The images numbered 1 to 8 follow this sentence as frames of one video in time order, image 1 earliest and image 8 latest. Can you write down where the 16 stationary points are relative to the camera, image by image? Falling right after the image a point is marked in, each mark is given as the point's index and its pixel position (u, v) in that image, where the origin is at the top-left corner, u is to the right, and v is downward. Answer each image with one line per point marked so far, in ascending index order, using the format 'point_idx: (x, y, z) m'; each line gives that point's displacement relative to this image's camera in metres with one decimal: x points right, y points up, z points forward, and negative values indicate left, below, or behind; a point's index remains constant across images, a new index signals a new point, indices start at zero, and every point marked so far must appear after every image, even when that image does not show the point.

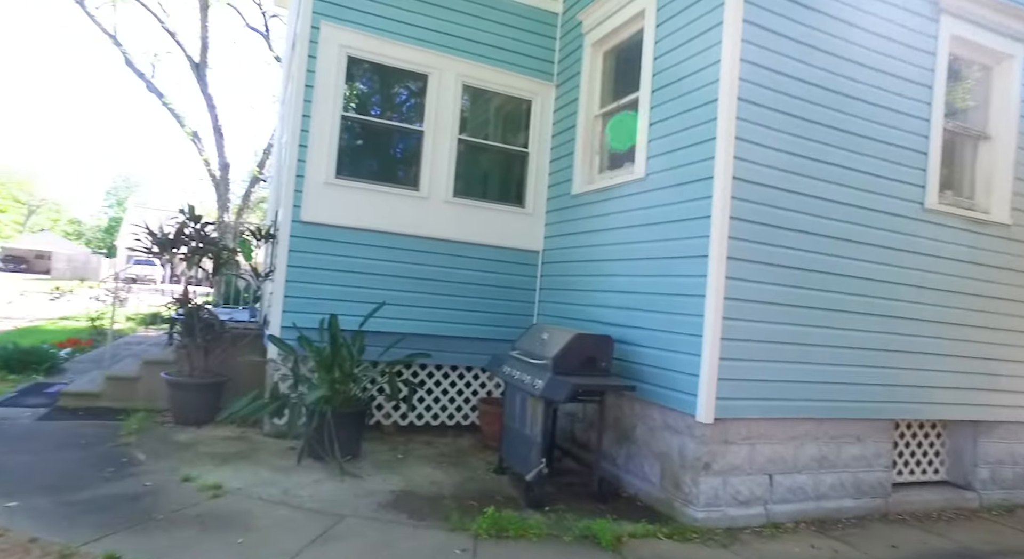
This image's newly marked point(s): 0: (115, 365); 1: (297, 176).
0: (-4.4, -1.0, +6.1) m
1: (-2.1, +1.0, +5.4) m
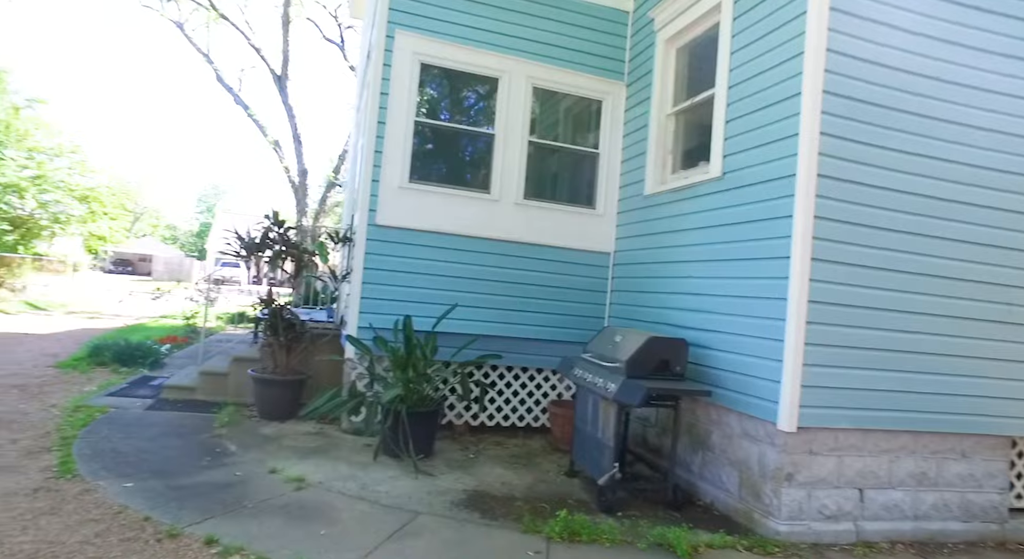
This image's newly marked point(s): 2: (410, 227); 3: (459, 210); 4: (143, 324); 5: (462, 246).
0: (-3.6, -1.0, +6.5) m
1: (-1.4, +1.0, +5.5) m
2: (-1.1, +0.5, +5.6) m
3: (-0.6, +0.7, +5.8) m
4: (-7.1, -0.9, +10.9) m
5: (-0.6, +0.4, +5.8) m
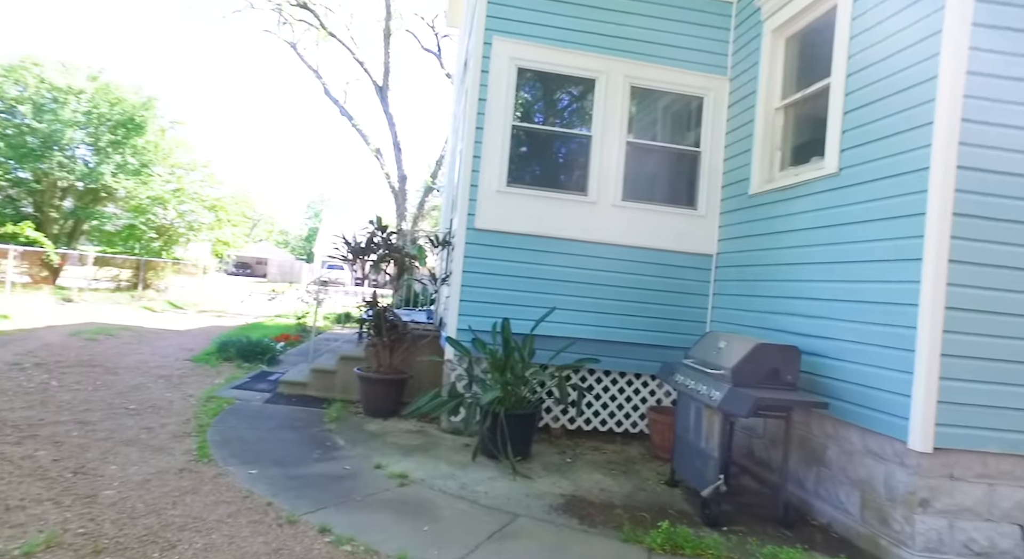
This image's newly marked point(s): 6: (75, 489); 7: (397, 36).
0: (-2.5, -1.0, +6.8) m
1: (-0.4, +1.0, +5.6) m
2: (0.0, +0.5, +5.7) m
3: (+0.5, +0.7, +5.8) m
4: (-5.3, -0.9, +11.7) m
5: (+0.4, +0.3, +5.8) m
6: (-2.5, -1.2, +3.0) m
7: (-3.7, +7.9, +17.4) m
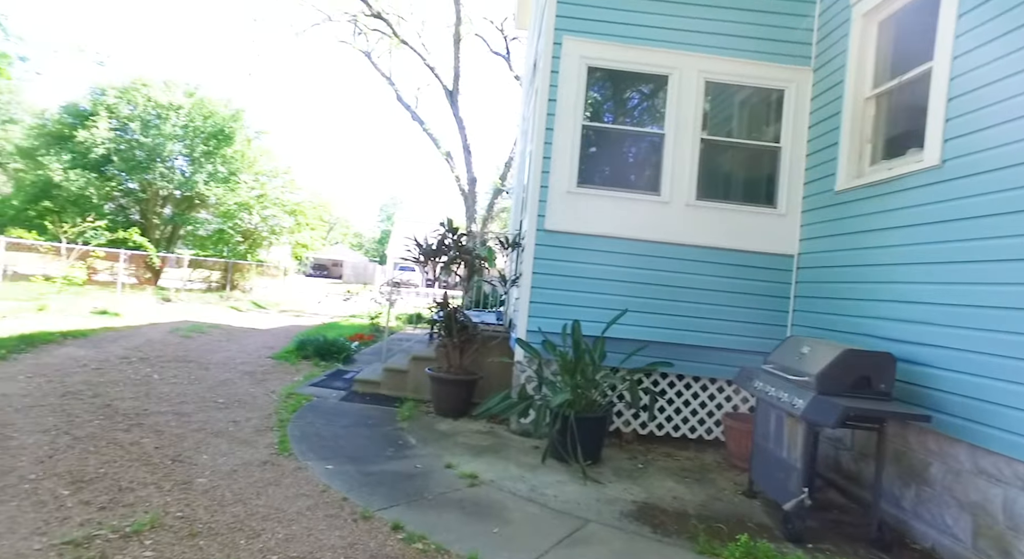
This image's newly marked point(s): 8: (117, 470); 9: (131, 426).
0: (-1.6, -1.0, +7.0) m
1: (+0.3, +1.0, +5.6) m
2: (+0.7, +0.5, +5.6) m
3: (+1.2, +0.7, +5.6) m
4: (-3.9, -1.0, +12.2) m
5: (+1.1, +0.3, +5.6) m
6: (-2.1, -1.2, +3.3) m
7: (-1.6, +7.8, +17.6) m
8: (-2.3, -1.1, +3.2) m
9: (-2.8, -1.1, +4.0) m
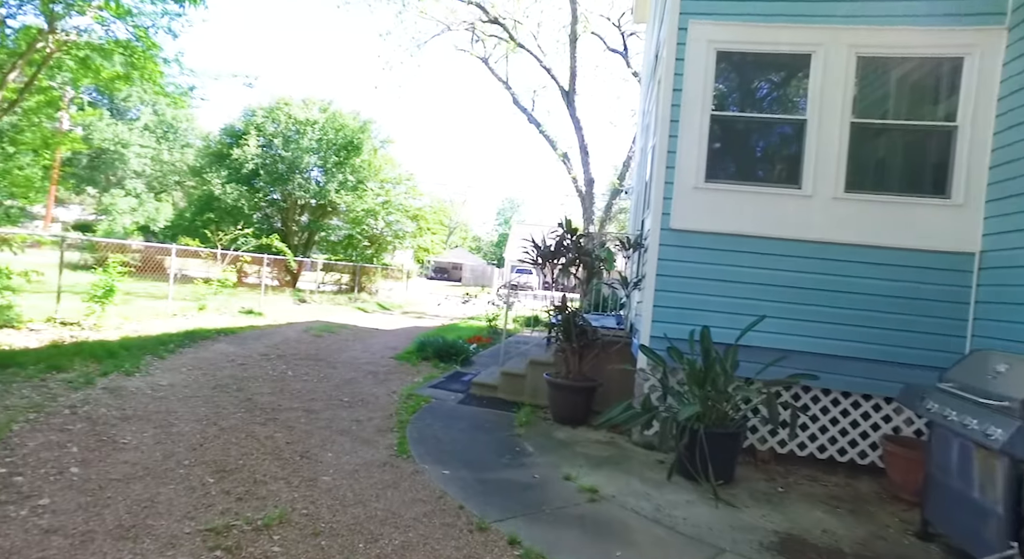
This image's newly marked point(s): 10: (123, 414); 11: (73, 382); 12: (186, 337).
0: (-0.1, -1.1, +7.0) m
1: (+1.5, +0.9, +5.2) m
2: (+1.8, +0.5, +5.1) m
3: (+2.4, +0.7, +5.0) m
4: (-1.2, -1.0, +12.5) m
5: (+2.3, +0.3, +5.0) m
6: (-1.3, -1.2, +3.4) m
7: (+2.2, +7.7, +17.4) m
8: (-1.6, -1.1, +3.4) m
9: (-1.9, -1.1, +4.3) m
10: (-2.8, -1.0, +3.8) m
11: (-3.6, -0.8, +4.4) m
12: (-4.2, -0.7, +7.0) m
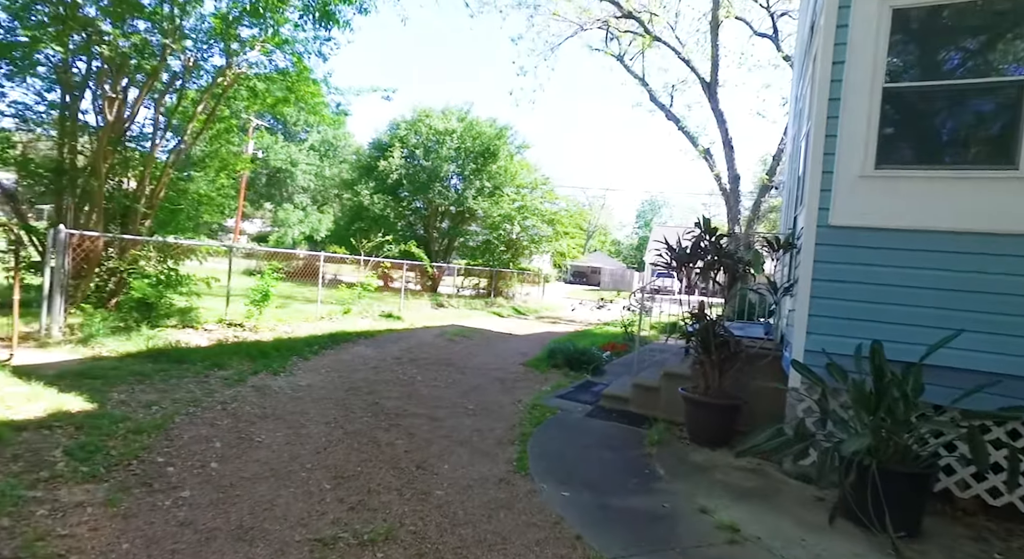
0: (+1.5, -1.1, +6.5) m
1: (+2.6, +0.9, +4.4) m
2: (+2.9, +0.4, +4.2) m
3: (+3.4, +0.6, +4.0) m
4: (+1.8, -1.1, +12.1) m
5: (+3.3, +0.2, +4.0) m
6: (-0.6, -1.3, +3.3) m
7: (+6.3, +7.6, +16.1) m
8: (-0.9, -1.2, +3.4) m
9: (-1.0, -1.2, +4.3) m
10: (-1.9, -1.0, +4.1) m
11: (-2.5, -0.9, +4.8) m
12: (-2.5, -0.8, +7.5) m
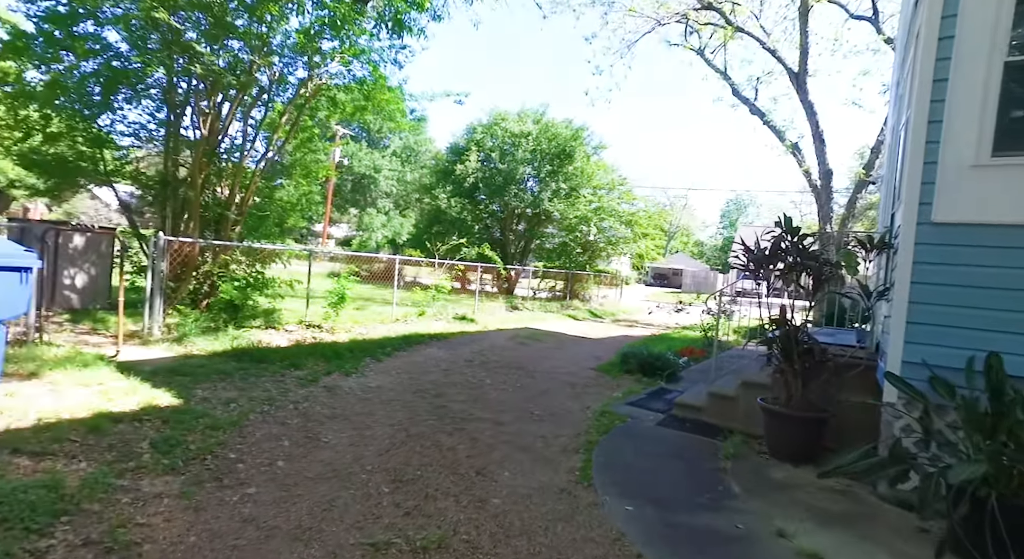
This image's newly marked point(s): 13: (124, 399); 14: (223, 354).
0: (+2.3, -1.2, +6.1) m
1: (+3.0, +0.9, +3.9) m
2: (+3.3, +0.4, +3.7) m
3: (+3.8, +0.6, +3.4) m
4: (+3.3, -1.2, +11.7) m
5: (+3.7, +0.2, +3.4) m
6: (-0.2, -1.3, +3.3) m
7: (+8.3, +7.5, +15.0) m
8: (-0.5, -1.2, +3.4) m
9: (-0.5, -1.2, +4.3) m
10: (-1.4, -1.1, +4.3) m
11: (-2.0, -0.9, +5.1) m
12: (-1.5, -0.9, +7.7) m
13: (-2.7, -0.8, +3.7) m
14: (-2.9, -0.8, +5.4) m
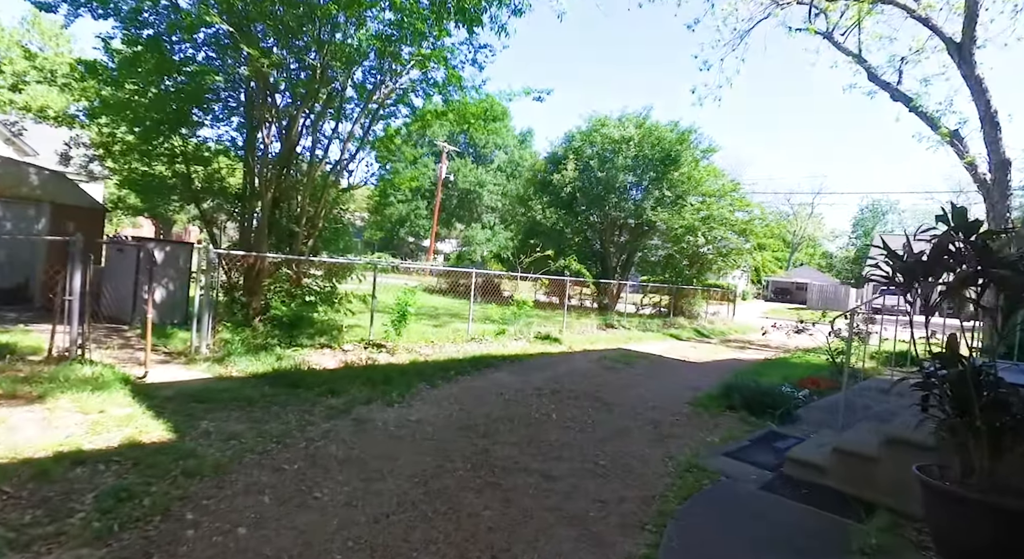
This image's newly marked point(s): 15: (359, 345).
0: (+2.9, -1.3, +4.7) m
1: (+3.2, +0.8, +2.4) m
2: (+3.4, +0.3, +2.1) m
3: (+3.8, +0.5, +1.8) m
4: (+5.0, -1.5, +9.9) m
5: (+3.8, +0.1, +1.8) m
6: (-0.1, -1.4, +2.4) m
7: (+10.6, +7.2, +12.4) m
8: (-0.4, -1.3, +2.5) m
9: (-0.1, -1.3, +3.5) m
10: (-1.1, -1.2, +3.6) m
11: (-1.5, -1.1, +4.5) m
12: (-0.6, -1.1, +7.0) m
13: (-2.4, -0.9, +3.3) m
14: (-2.3, -0.9, +5.0) m
15: (-2.0, -0.9, +7.2) m
